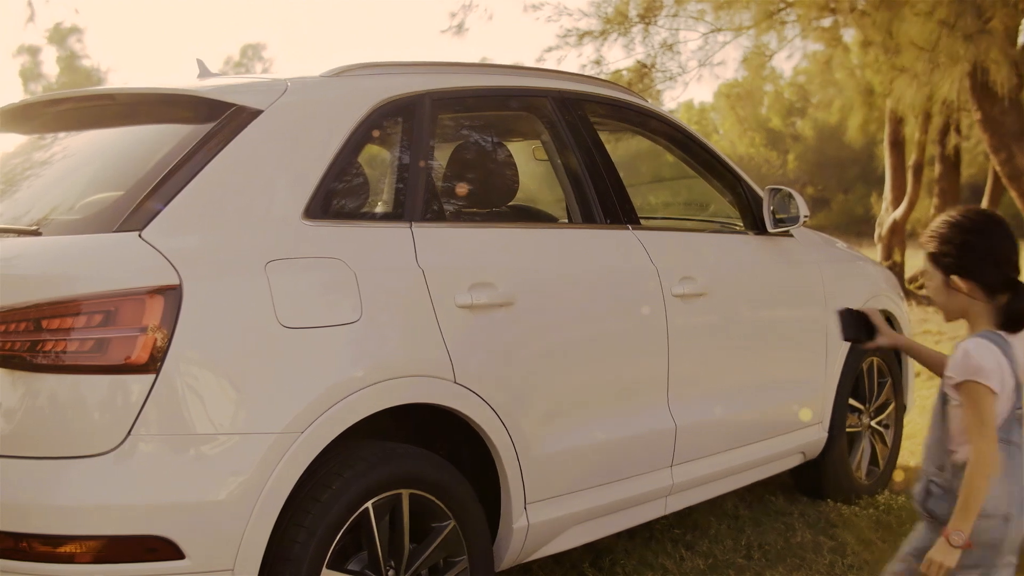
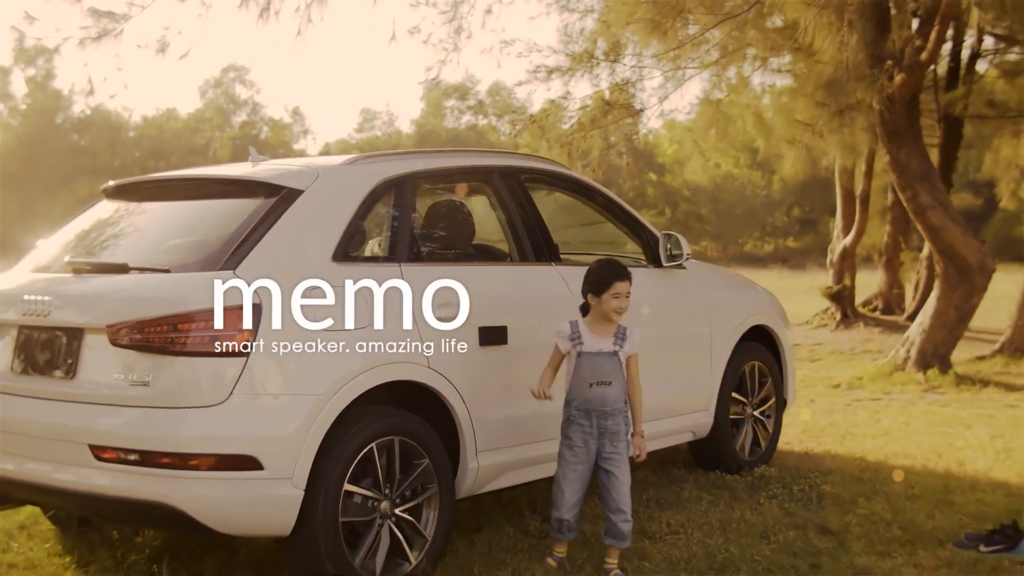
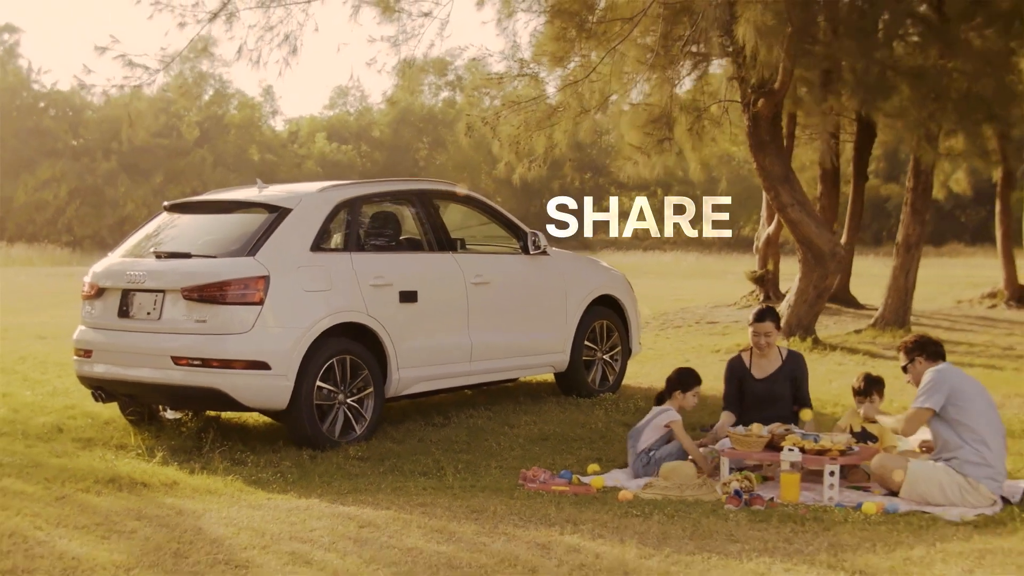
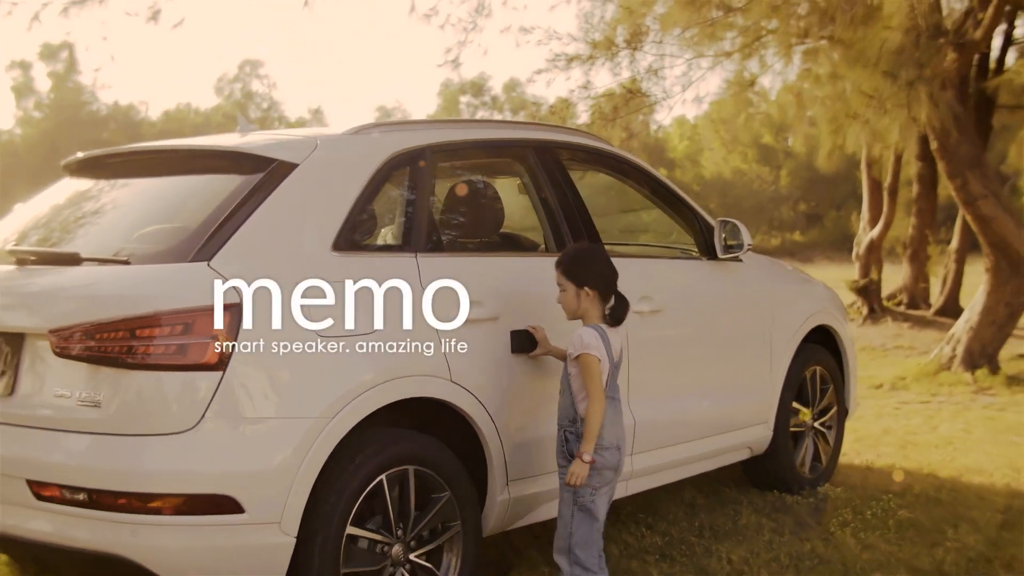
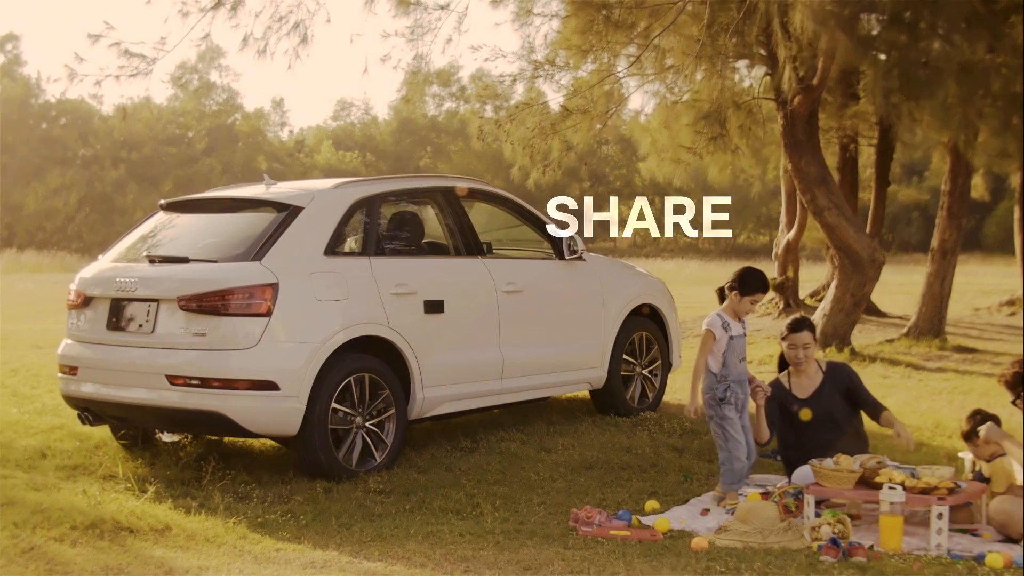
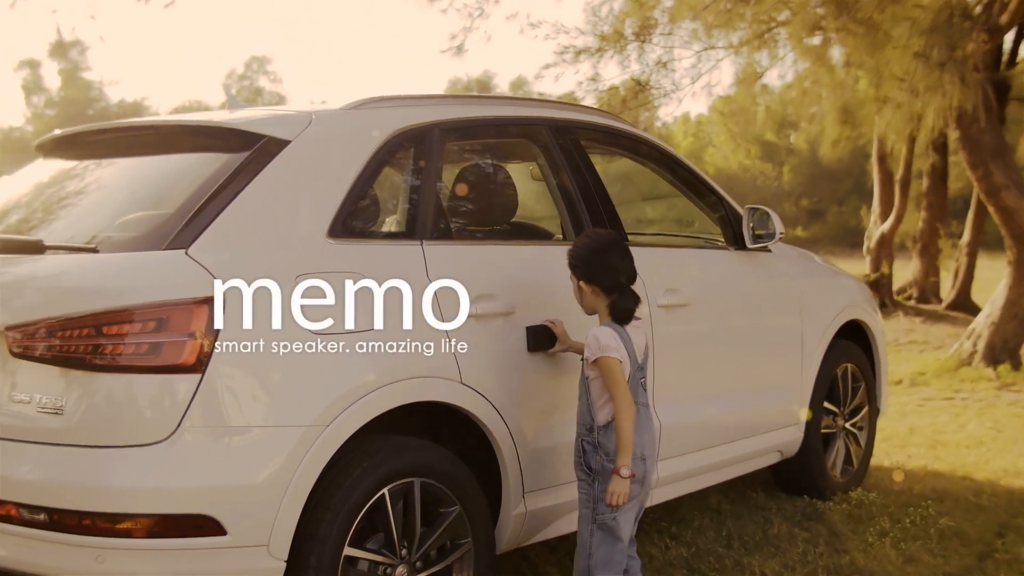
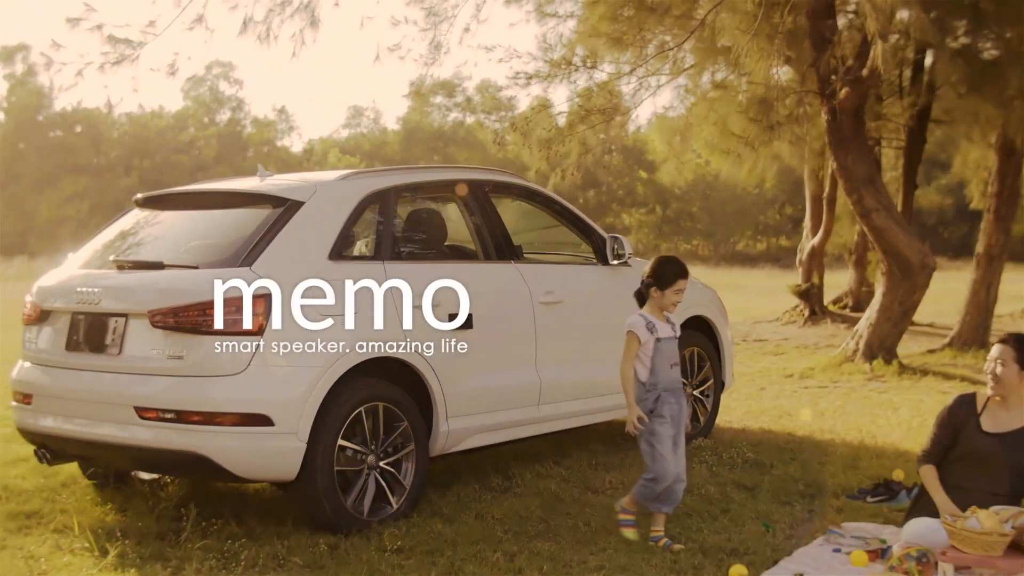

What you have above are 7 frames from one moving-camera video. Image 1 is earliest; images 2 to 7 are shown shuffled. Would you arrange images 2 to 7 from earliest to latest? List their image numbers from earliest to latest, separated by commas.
6, 4, 2, 7, 5, 3
